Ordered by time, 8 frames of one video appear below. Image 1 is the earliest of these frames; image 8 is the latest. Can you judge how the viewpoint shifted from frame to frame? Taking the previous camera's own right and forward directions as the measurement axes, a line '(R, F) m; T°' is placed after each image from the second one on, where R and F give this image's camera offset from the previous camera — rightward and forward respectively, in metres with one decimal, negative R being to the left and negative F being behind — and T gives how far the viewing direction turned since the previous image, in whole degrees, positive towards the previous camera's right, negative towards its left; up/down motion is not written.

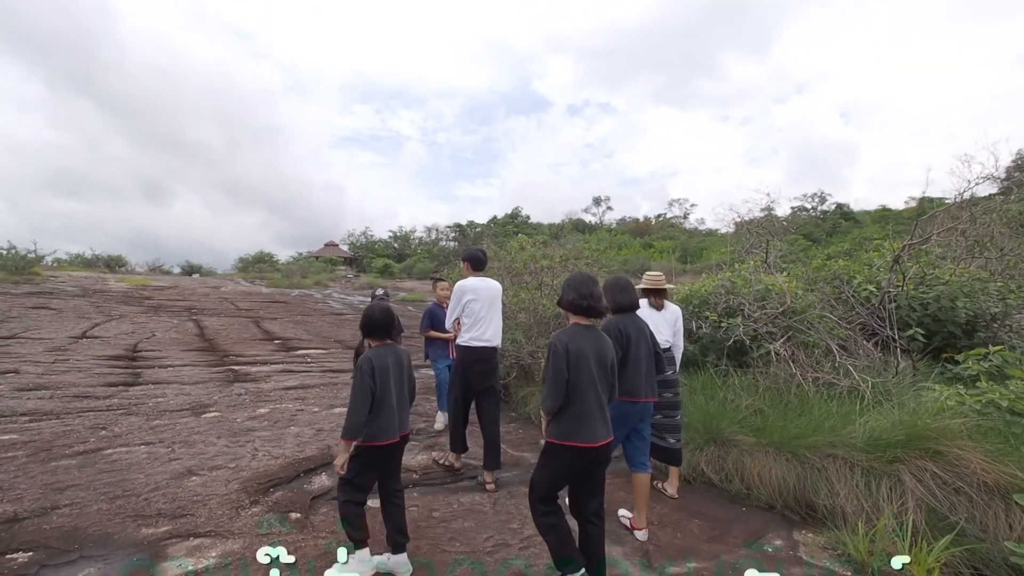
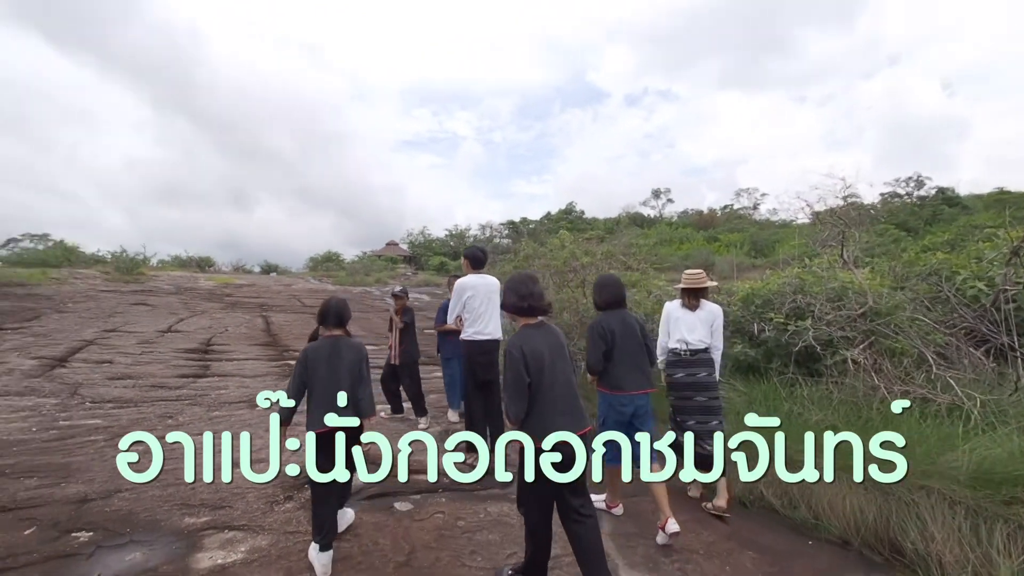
(+0.2, +0.3) m; -8°
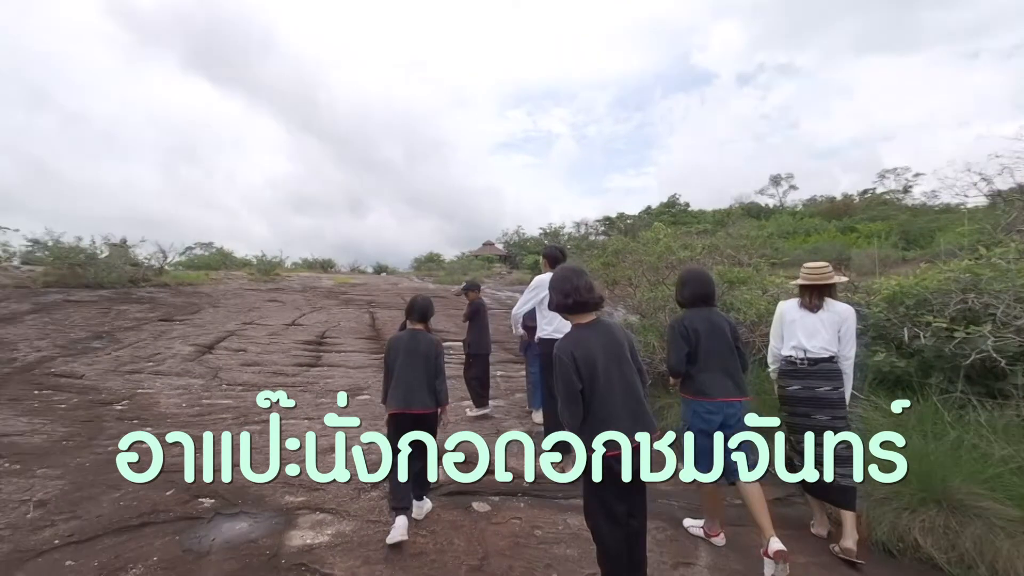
(+0.1, +0.2) m; -12°
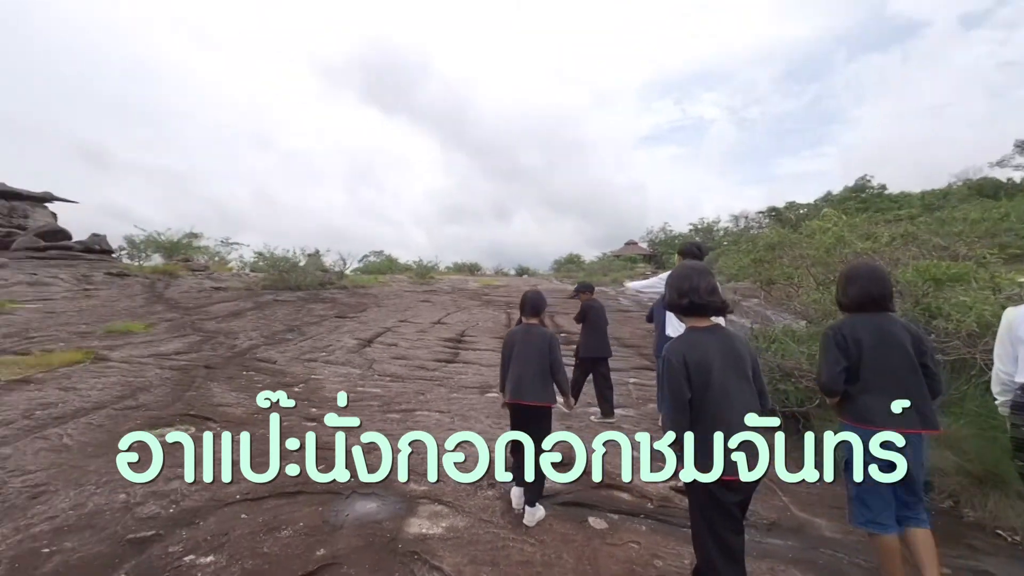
(+0.2, +0.2) m; -18°
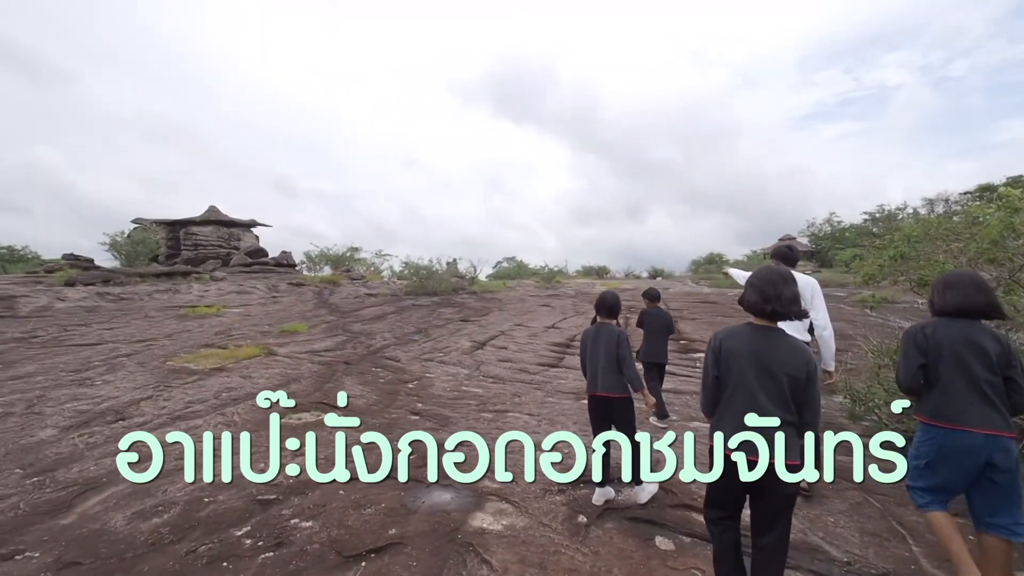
(+0.6, 0.0) m; -17°
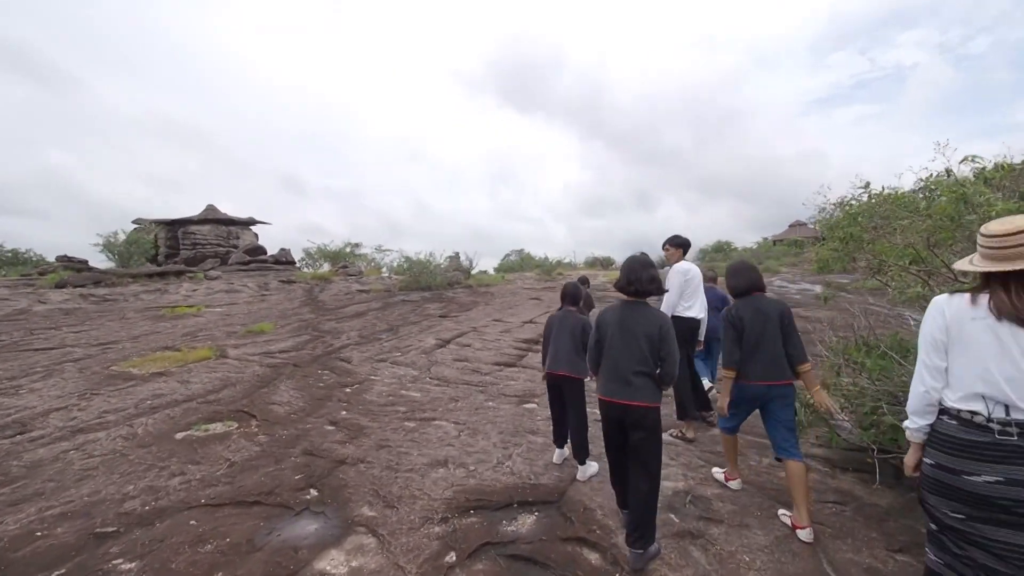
(+1.1, +0.6) m; -1°
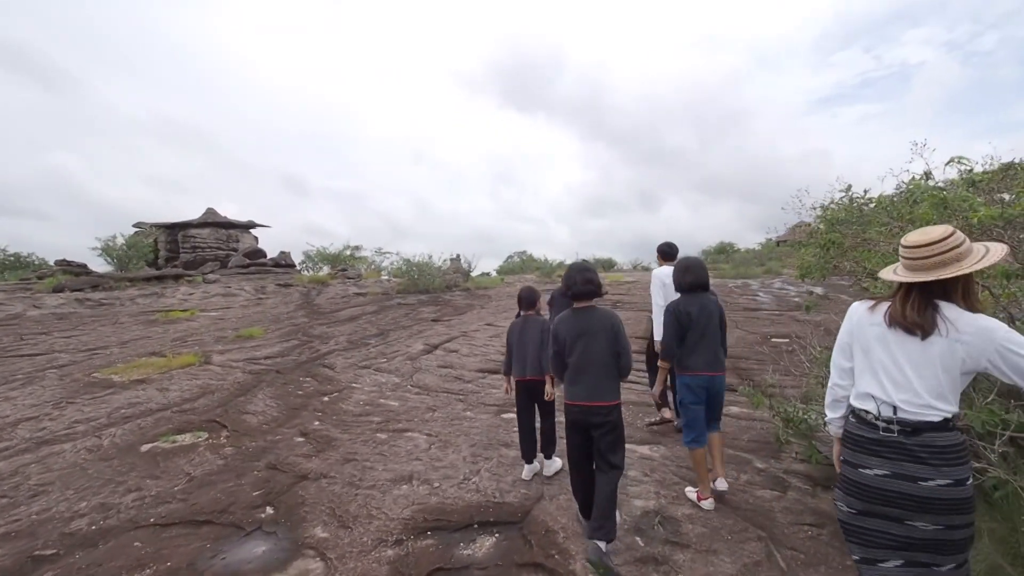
(+0.3, +0.2) m; 0°
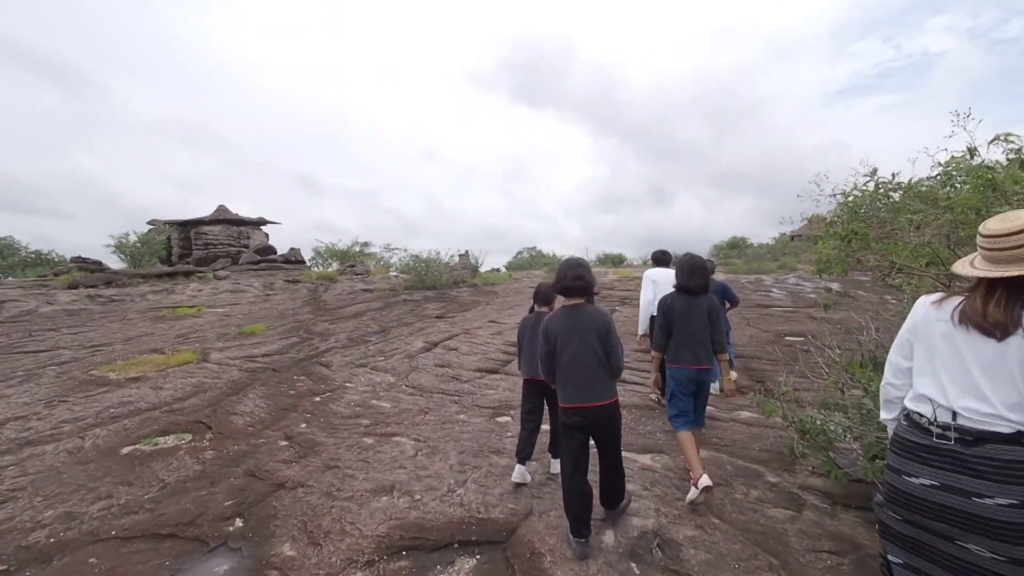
(+0.2, +0.3) m; -1°
